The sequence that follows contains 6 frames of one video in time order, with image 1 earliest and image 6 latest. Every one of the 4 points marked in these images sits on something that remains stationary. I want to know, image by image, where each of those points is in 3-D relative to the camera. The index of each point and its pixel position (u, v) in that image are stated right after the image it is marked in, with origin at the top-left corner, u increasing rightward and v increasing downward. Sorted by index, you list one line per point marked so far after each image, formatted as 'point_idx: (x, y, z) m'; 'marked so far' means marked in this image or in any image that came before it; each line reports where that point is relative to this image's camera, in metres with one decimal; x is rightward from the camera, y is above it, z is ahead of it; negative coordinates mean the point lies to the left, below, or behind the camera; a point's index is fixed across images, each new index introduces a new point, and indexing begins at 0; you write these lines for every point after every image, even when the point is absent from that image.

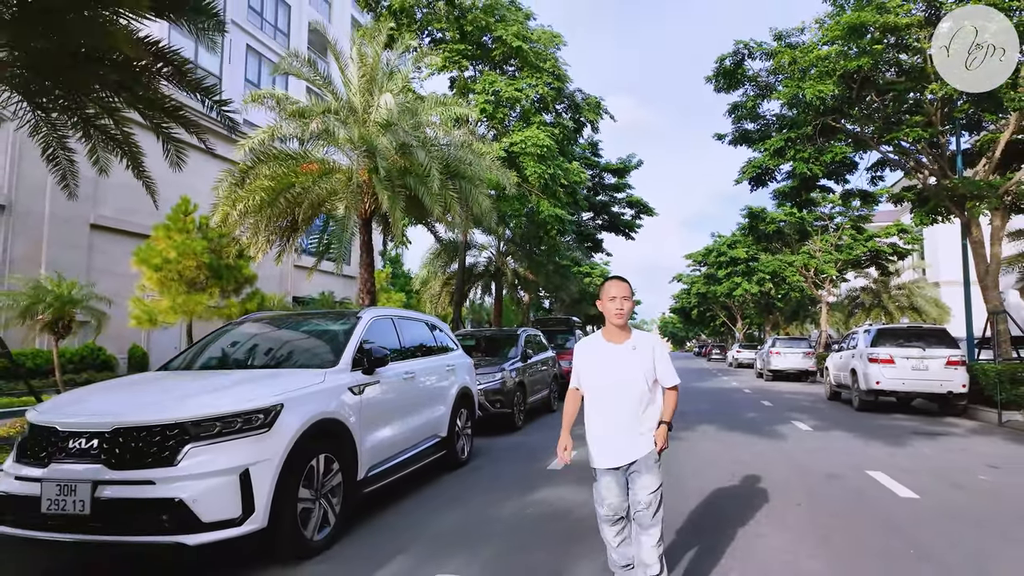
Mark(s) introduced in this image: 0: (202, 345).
0: (-2.7, -0.5, +6.3) m
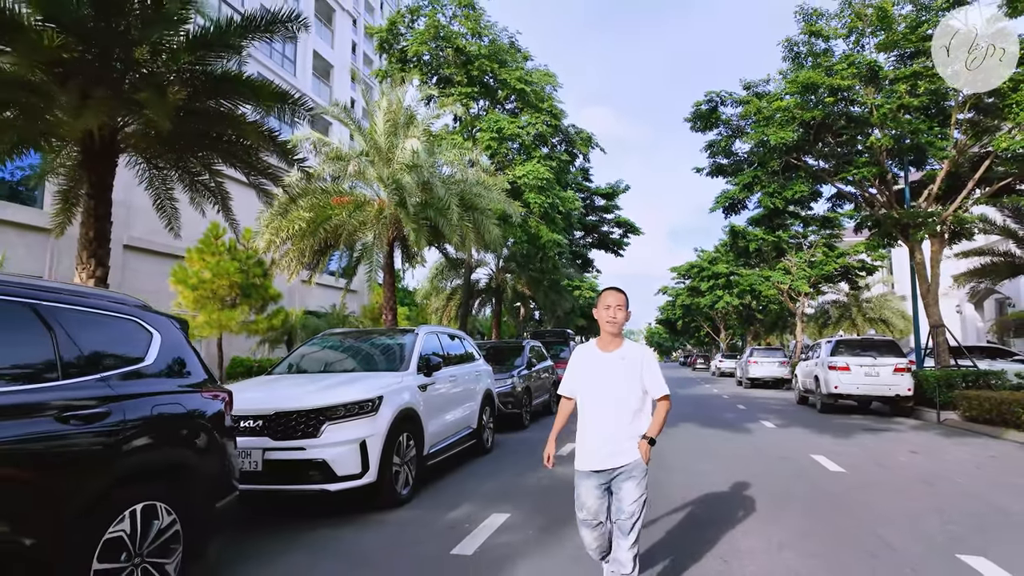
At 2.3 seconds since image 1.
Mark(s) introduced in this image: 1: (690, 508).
0: (-2.5, -0.8, +8.1) m
1: (+1.8, -2.3, +7.0) m
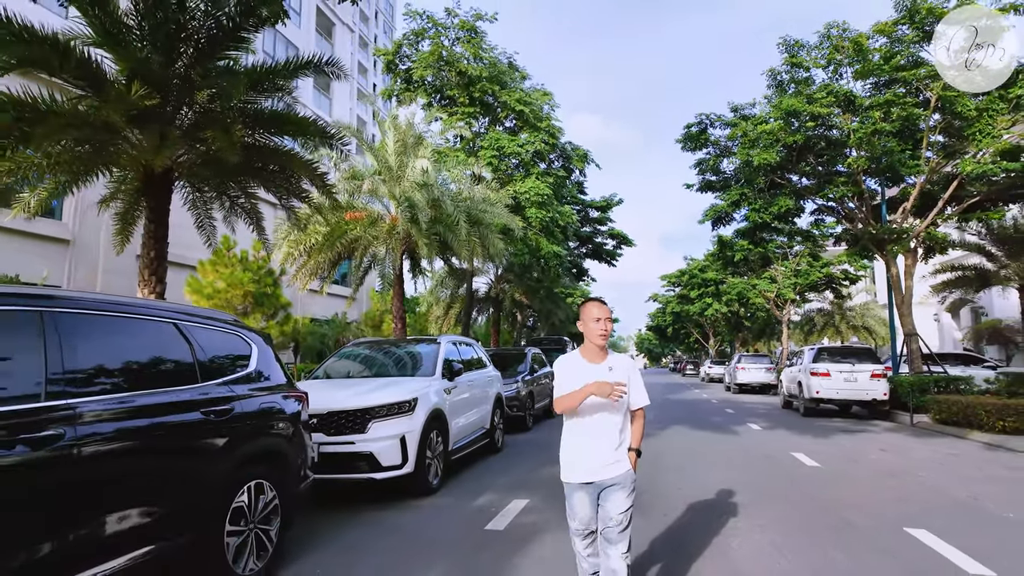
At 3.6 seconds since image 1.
0: (-2.3, -1.0, +9.0) m
1: (+2.0, -2.5, +8.0) m
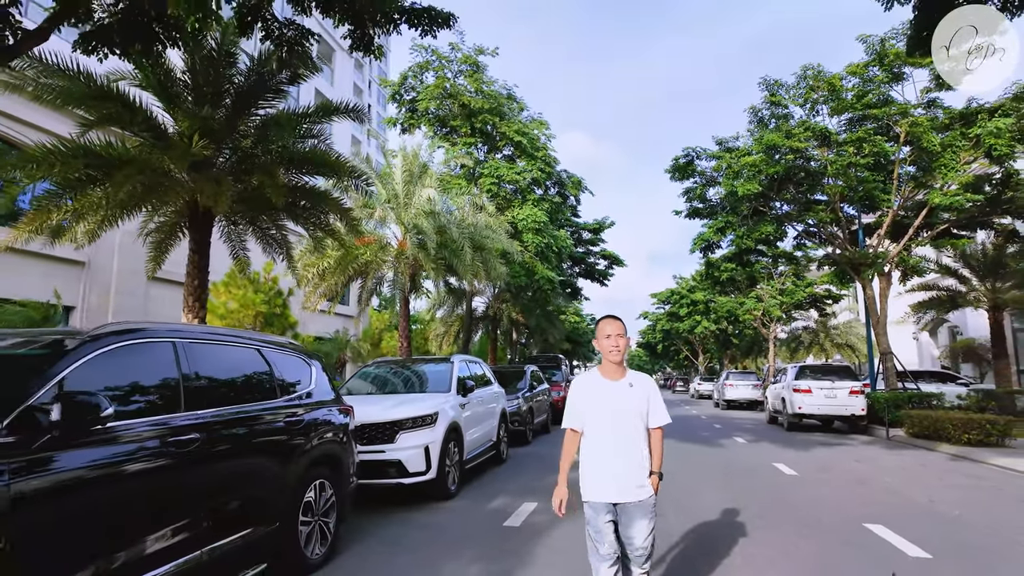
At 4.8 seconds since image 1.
0: (-2.2, -1.3, +9.8) m
1: (+2.1, -2.8, +8.9) m
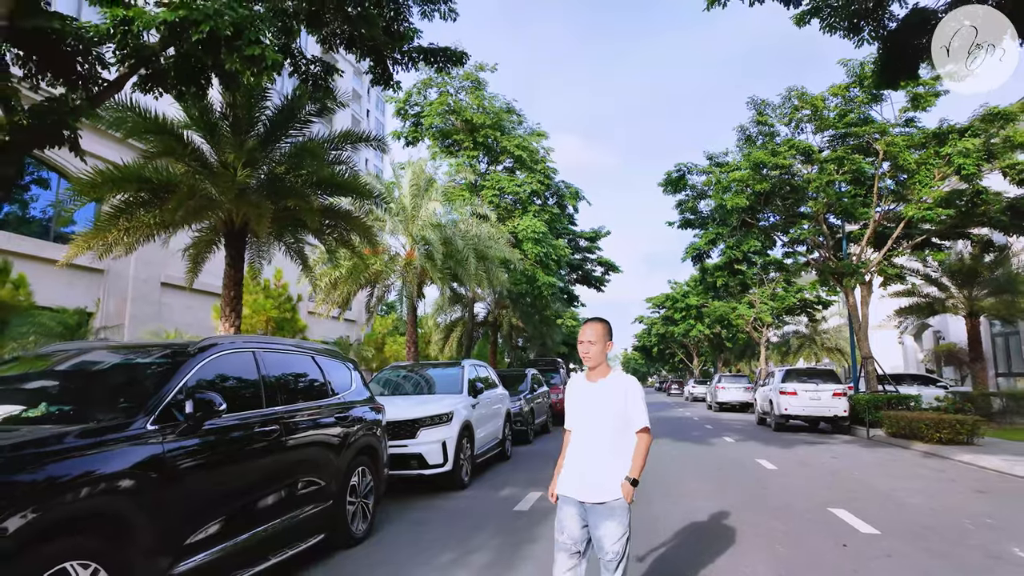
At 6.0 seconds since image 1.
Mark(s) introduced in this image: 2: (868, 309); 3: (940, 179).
0: (-2.1, -1.5, +10.8) m
1: (+2.2, -3.0, +9.8) m
2: (+9.7, -0.6, +18.6) m
3: (+10.3, +2.6, +16.4) m
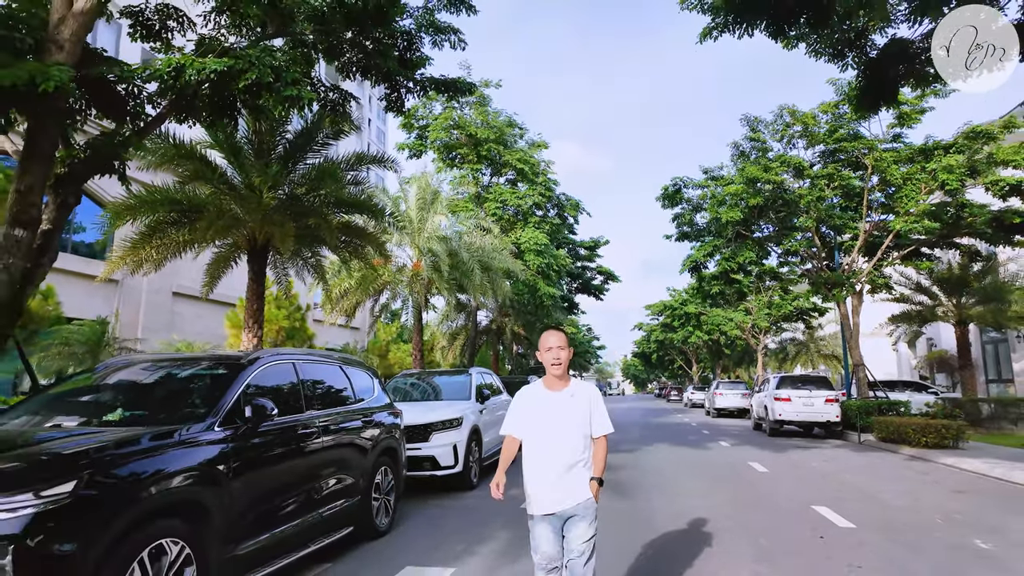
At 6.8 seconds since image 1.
0: (-2.1, -1.7, +11.4) m
1: (+2.3, -3.2, +10.4) m
2: (+9.8, -0.8, +19.2) m
3: (+10.4, +2.4, +17.1) m
